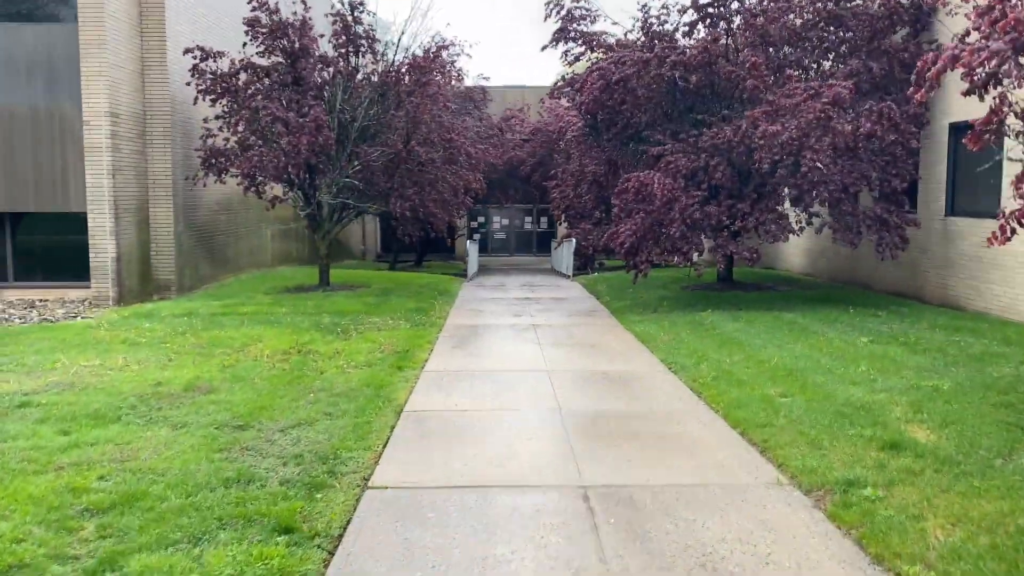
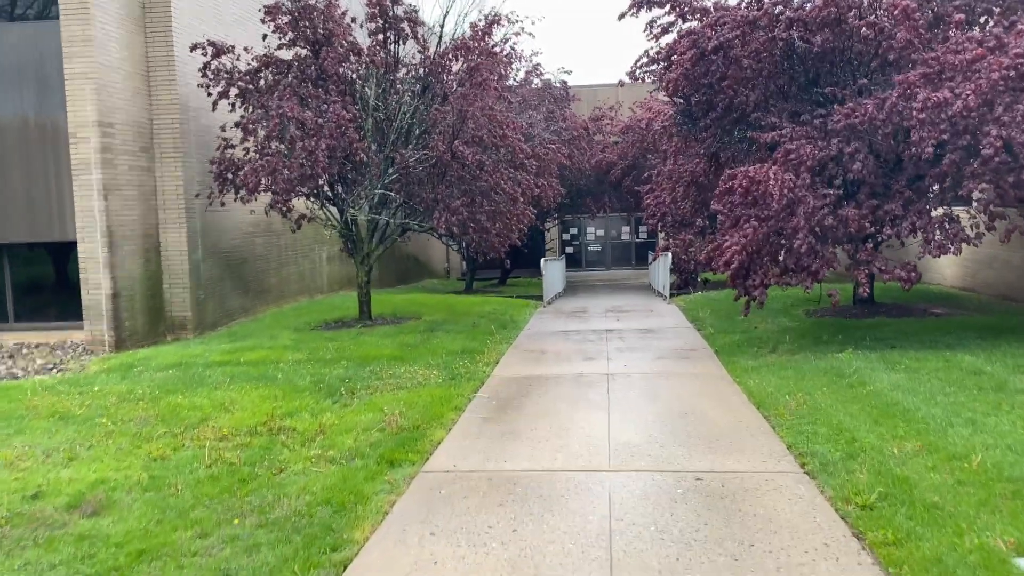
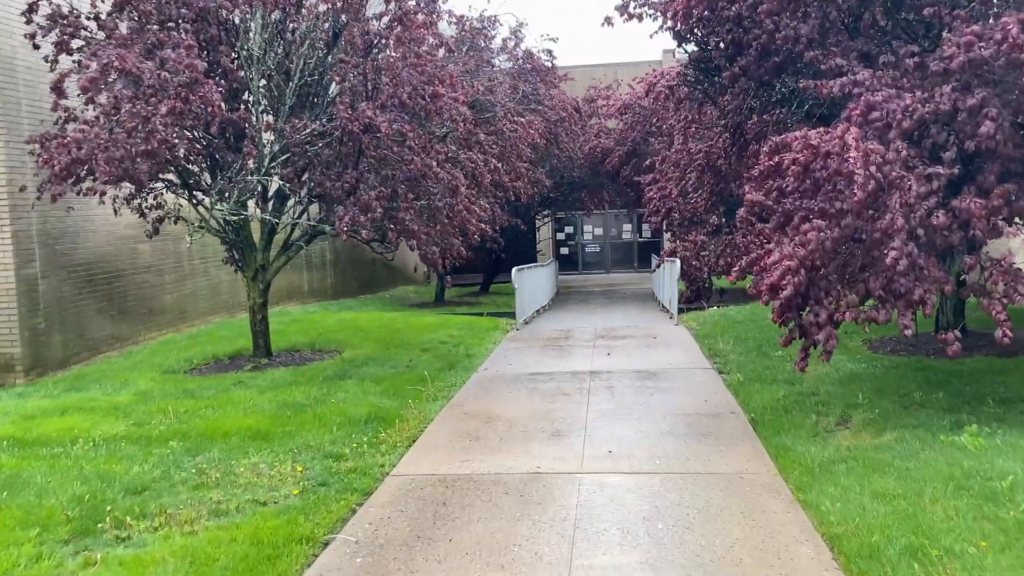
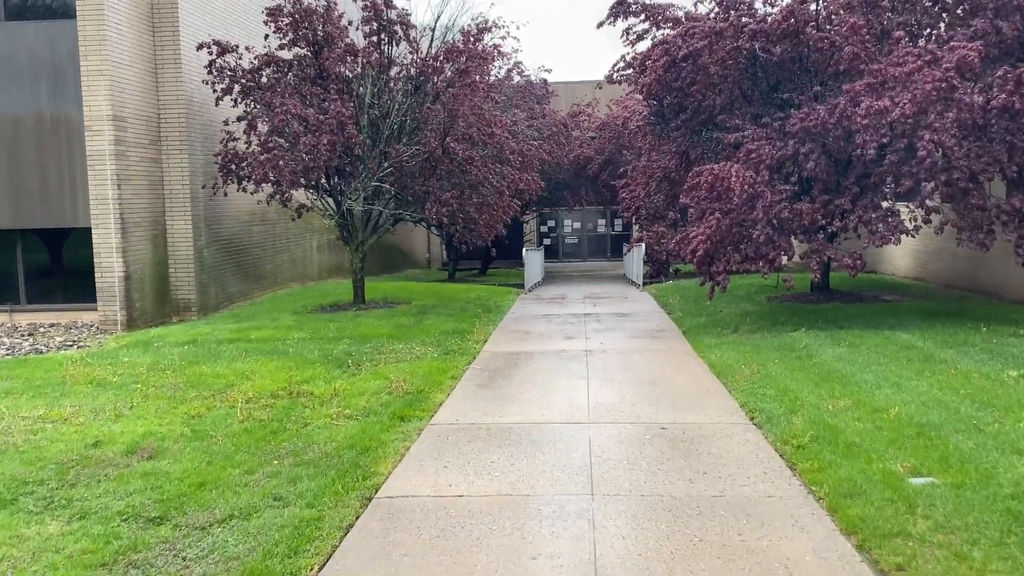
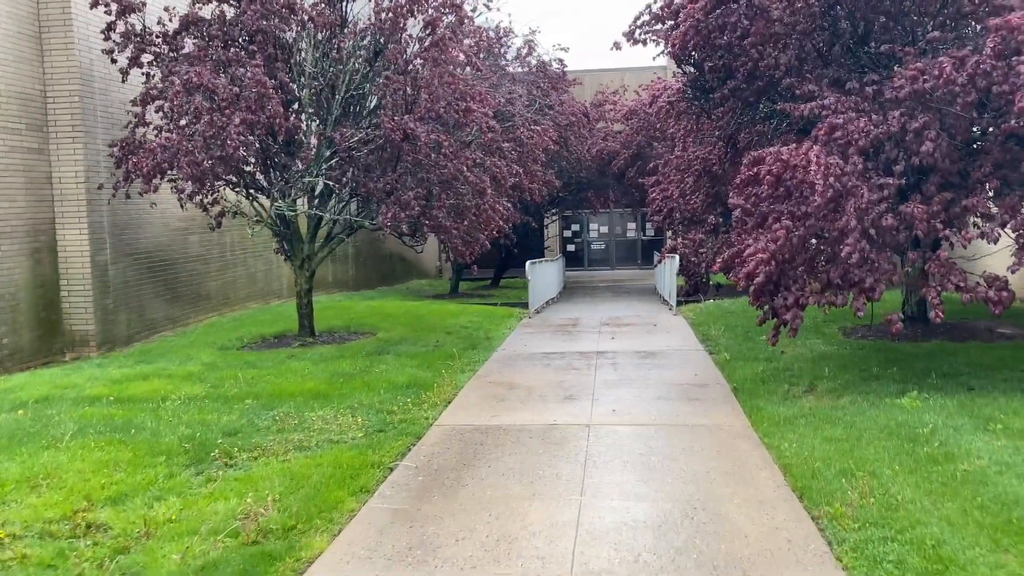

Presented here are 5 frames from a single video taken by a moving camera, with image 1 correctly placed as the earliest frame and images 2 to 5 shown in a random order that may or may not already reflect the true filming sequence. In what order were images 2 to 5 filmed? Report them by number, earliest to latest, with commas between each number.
4, 2, 5, 3
